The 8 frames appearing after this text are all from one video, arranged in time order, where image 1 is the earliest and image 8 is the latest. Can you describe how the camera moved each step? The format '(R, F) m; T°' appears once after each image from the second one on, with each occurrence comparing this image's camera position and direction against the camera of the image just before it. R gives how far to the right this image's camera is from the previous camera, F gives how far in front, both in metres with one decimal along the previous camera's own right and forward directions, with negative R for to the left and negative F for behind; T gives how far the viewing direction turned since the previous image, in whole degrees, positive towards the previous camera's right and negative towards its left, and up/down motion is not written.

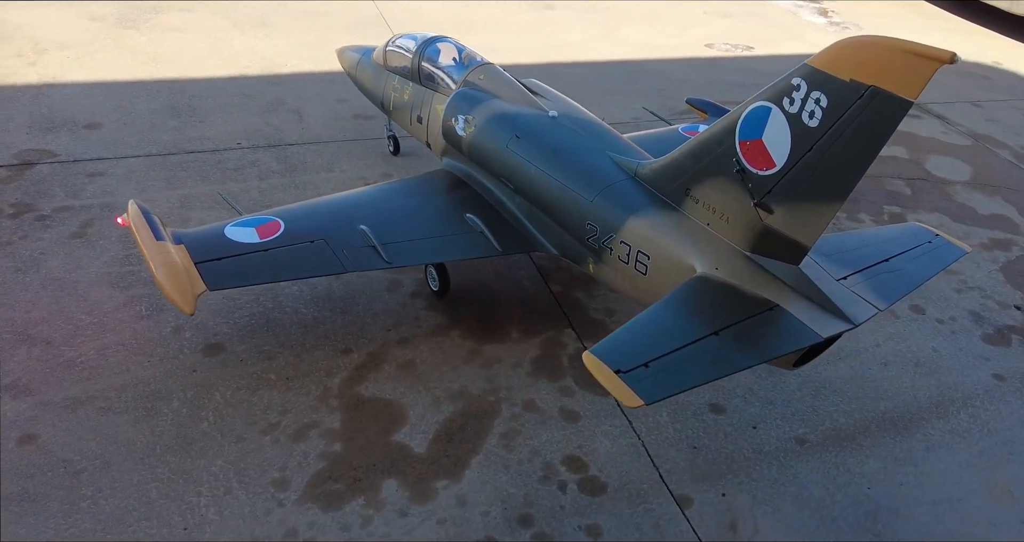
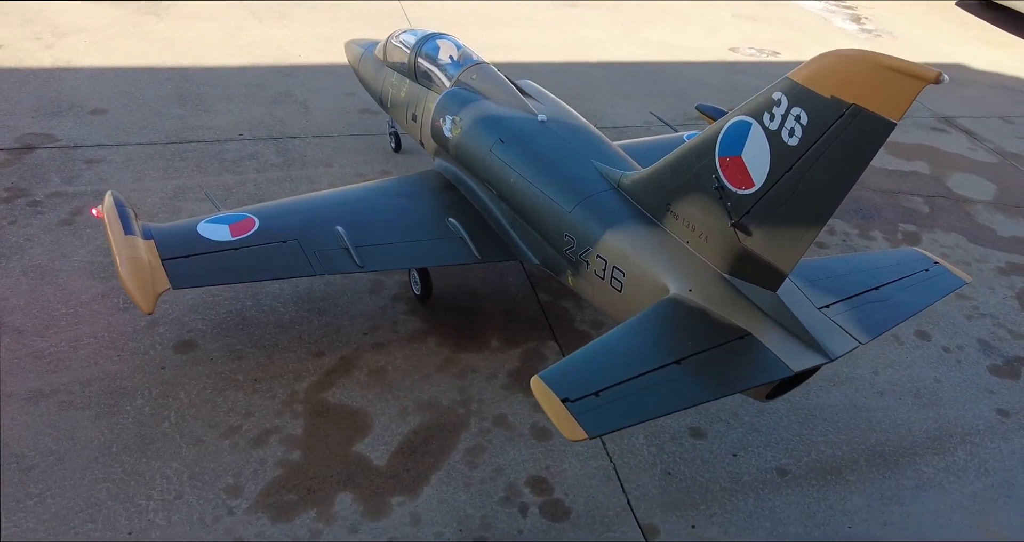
(+0.4, +0.3) m; -2°
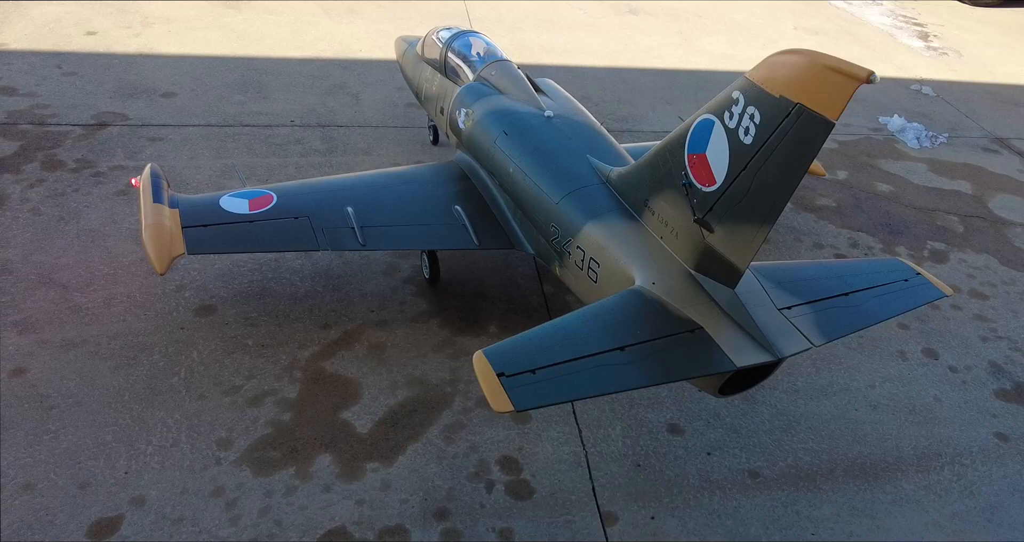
(+0.7, -0.2) m; -6°
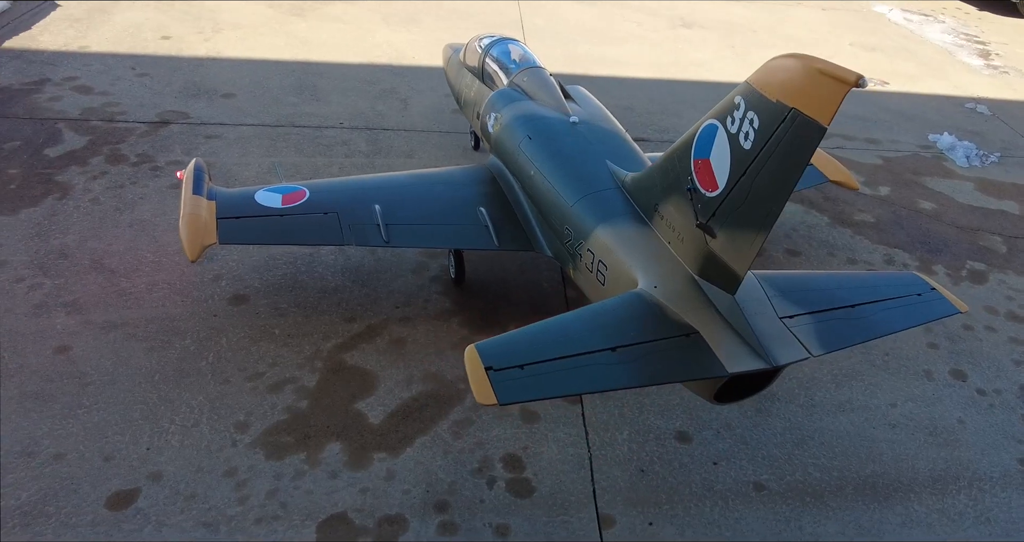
(+0.4, -0.1) m; -5°
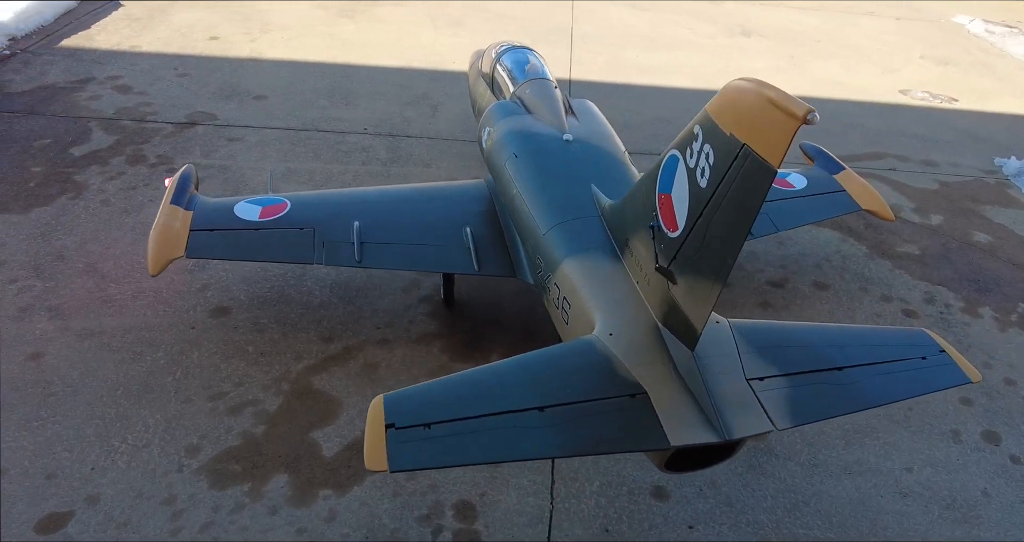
(+0.8, +0.5) m; -6°
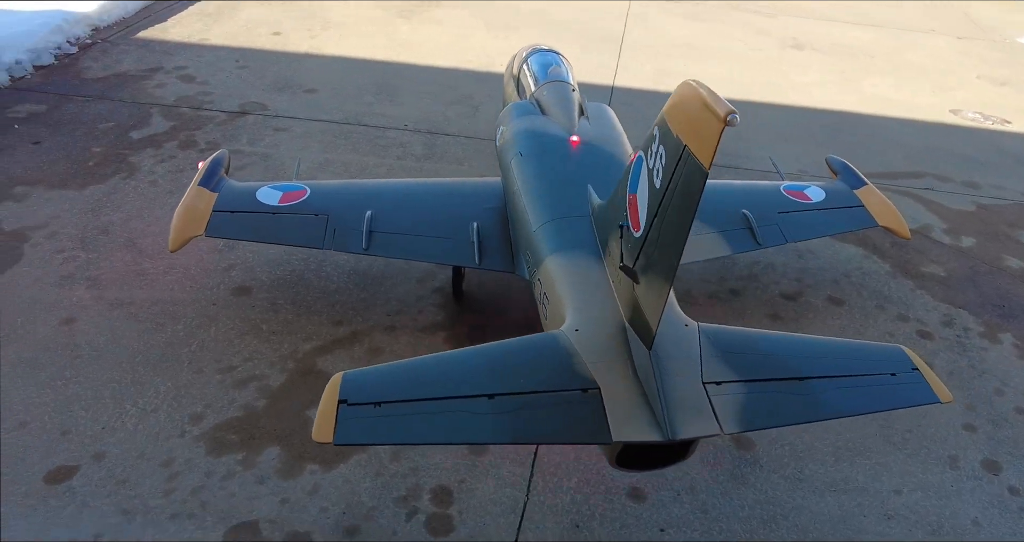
(+0.5, -0.1) m; -5°
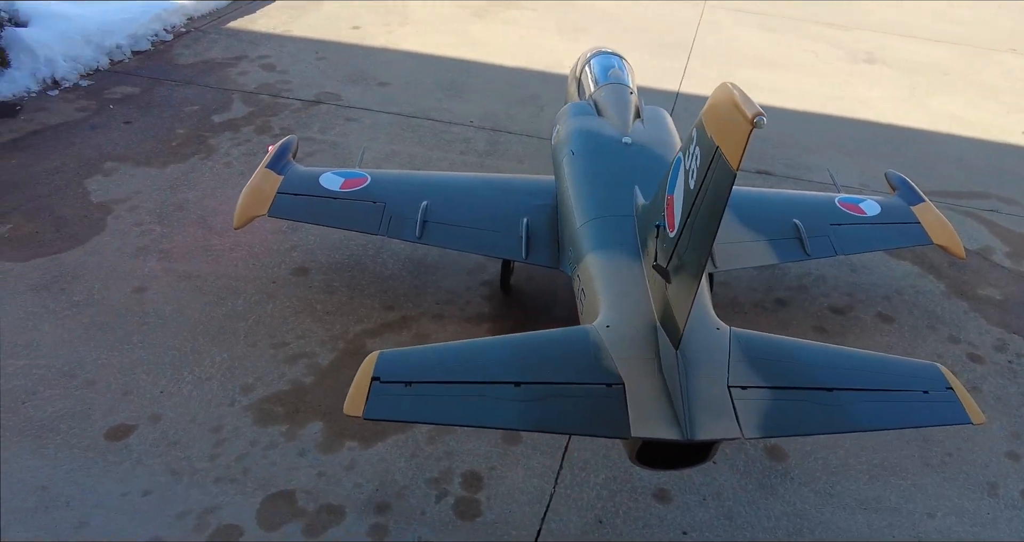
(+0.2, -0.1) m; -5°
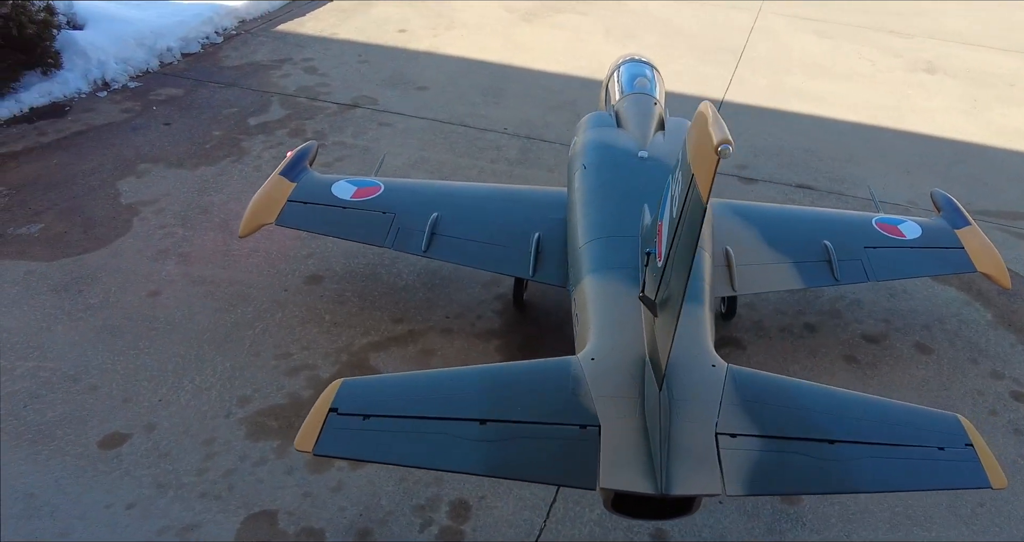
(+0.4, +0.3) m; -5°
